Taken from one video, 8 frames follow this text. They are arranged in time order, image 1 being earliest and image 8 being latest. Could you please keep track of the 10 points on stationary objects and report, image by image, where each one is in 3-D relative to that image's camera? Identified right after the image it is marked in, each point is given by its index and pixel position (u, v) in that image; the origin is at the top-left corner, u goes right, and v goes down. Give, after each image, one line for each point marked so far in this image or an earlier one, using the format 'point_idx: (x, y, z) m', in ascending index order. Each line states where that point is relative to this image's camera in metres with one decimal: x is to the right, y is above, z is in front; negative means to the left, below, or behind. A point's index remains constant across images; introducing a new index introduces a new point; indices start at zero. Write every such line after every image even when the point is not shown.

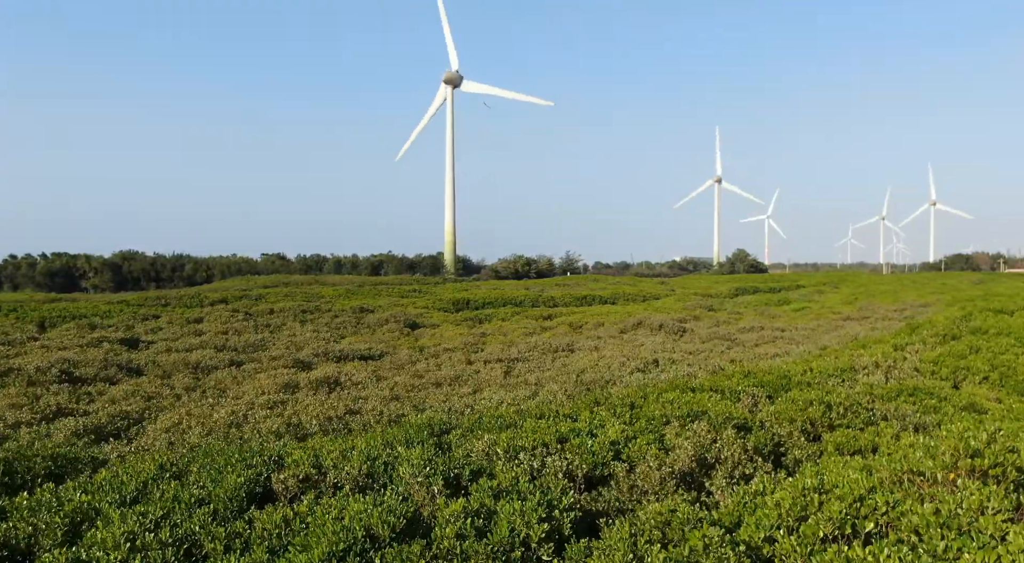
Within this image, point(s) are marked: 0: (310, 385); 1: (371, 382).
0: (-4.2, -2.2, +17.1) m
1: (-3.1, -2.3, +18.0) m
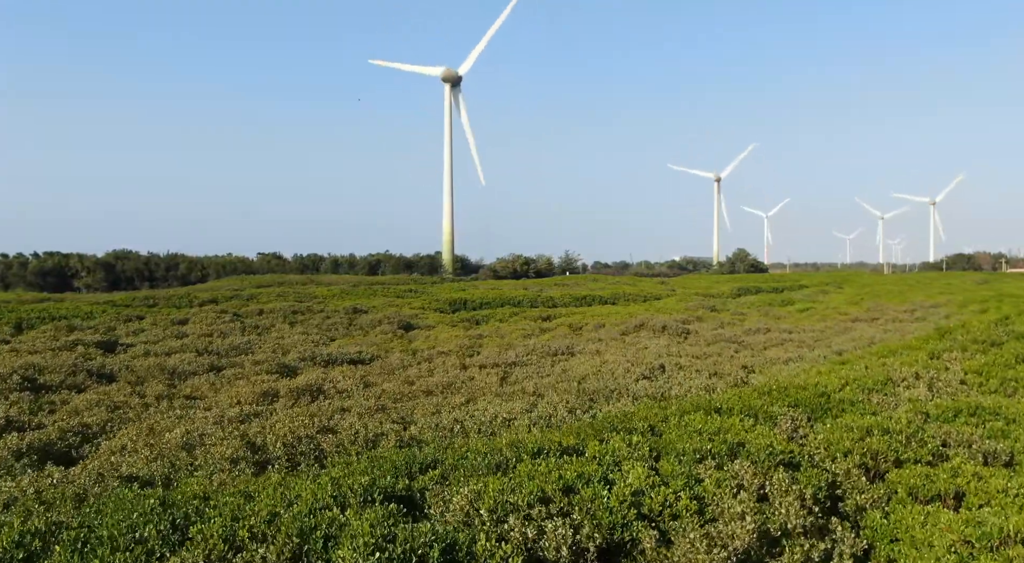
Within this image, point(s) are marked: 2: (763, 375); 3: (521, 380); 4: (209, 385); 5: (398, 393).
0: (-4.3, -2.2, +15.8) m
1: (-3.1, -2.3, +16.8) m
2: (+4.9, -1.8, +15.5) m
3: (+0.3, -2.2, +17.8) m
4: (-6.7, -2.3, +18.1) m
5: (-2.3, -2.3, +16.8) m
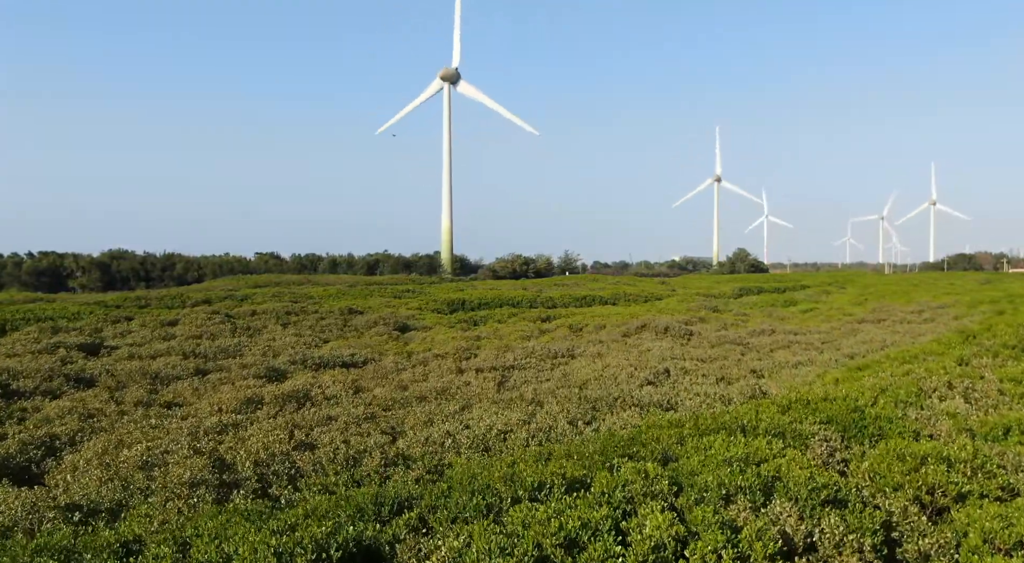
0: (-4.3, -2.2, +15.0) m
1: (-3.2, -2.3, +15.9) m
2: (+4.9, -1.8, +14.7) m
3: (+0.2, -2.2, +17.0) m
4: (-6.7, -2.3, +17.2) m
5: (-2.4, -2.3, +15.9) m
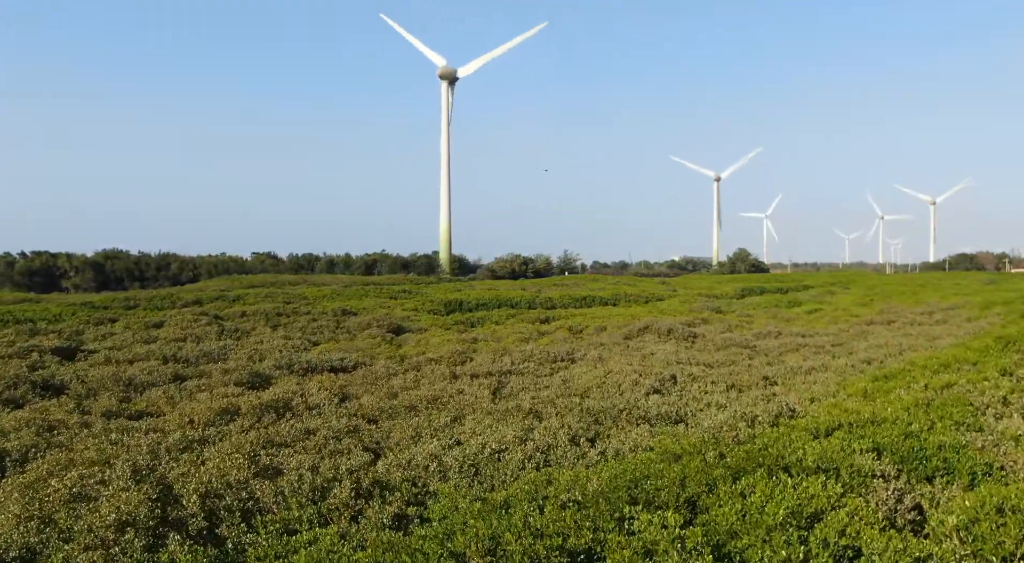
0: (-4.4, -2.2, +13.9) m
1: (-3.3, -2.3, +14.8) m
2: (+4.8, -1.8, +13.6) m
3: (+0.2, -2.2, +15.9) m
4: (-6.8, -2.3, +16.1) m
5: (-2.4, -2.3, +14.8) m
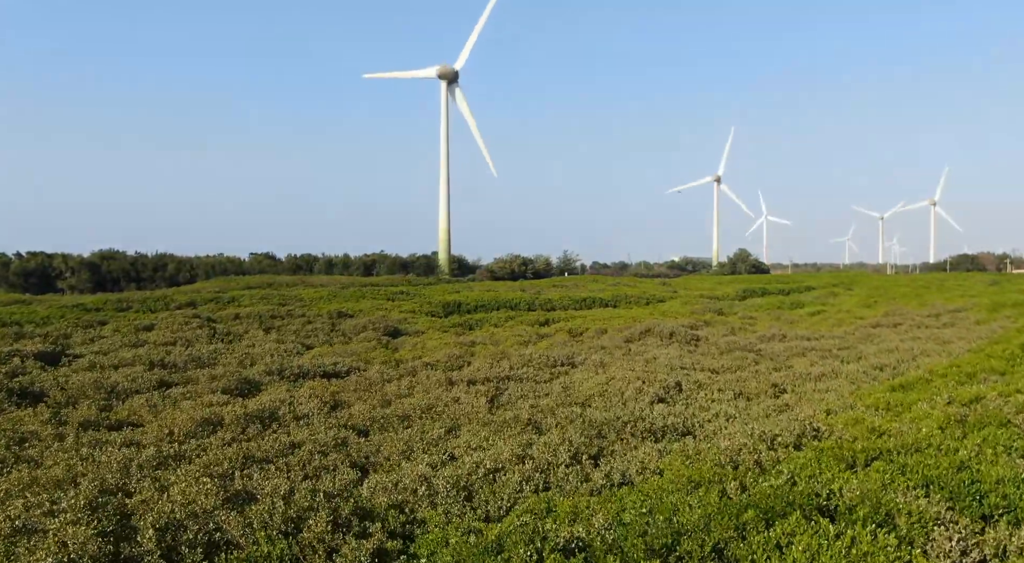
0: (-4.4, -2.3, +13.2) m
1: (-3.3, -2.3, +14.1) m
2: (+4.8, -1.9, +12.9) m
3: (+0.1, -2.3, +15.2) m
4: (-6.8, -2.4, +15.4) m
5: (-2.5, -2.4, +14.1) m
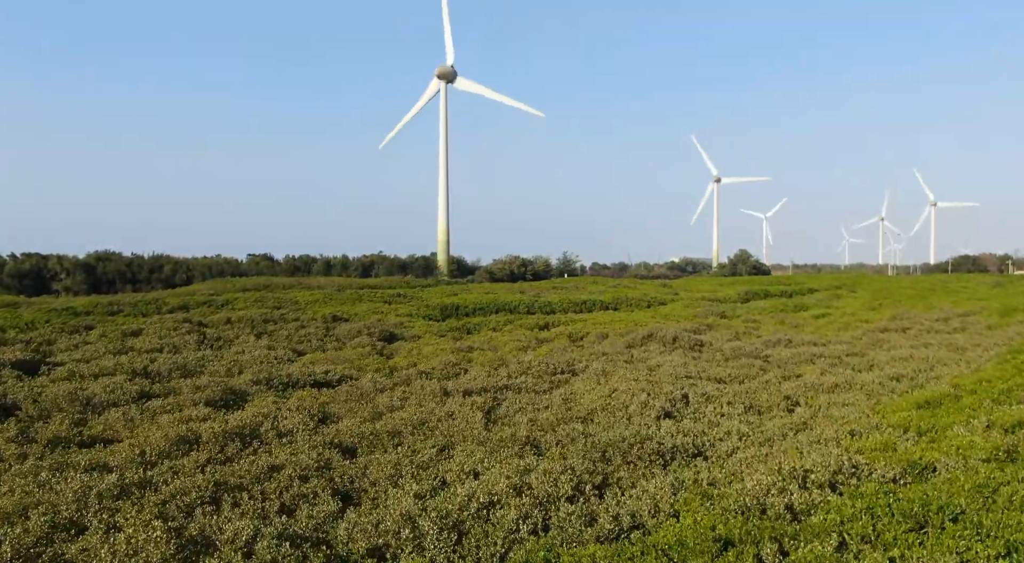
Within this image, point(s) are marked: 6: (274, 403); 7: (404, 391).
0: (-4.5, -2.4, +12.3) m
1: (-3.3, -2.5, +13.3) m
2: (+4.7, -2.0, +12.1) m
3: (+0.1, -2.4, +14.3) m
4: (-6.9, -2.5, +14.6) m
5: (-2.5, -2.5, +13.3) m
6: (-5.0, -2.5, +17.1) m
7: (-2.5, -2.5, +19.0) m
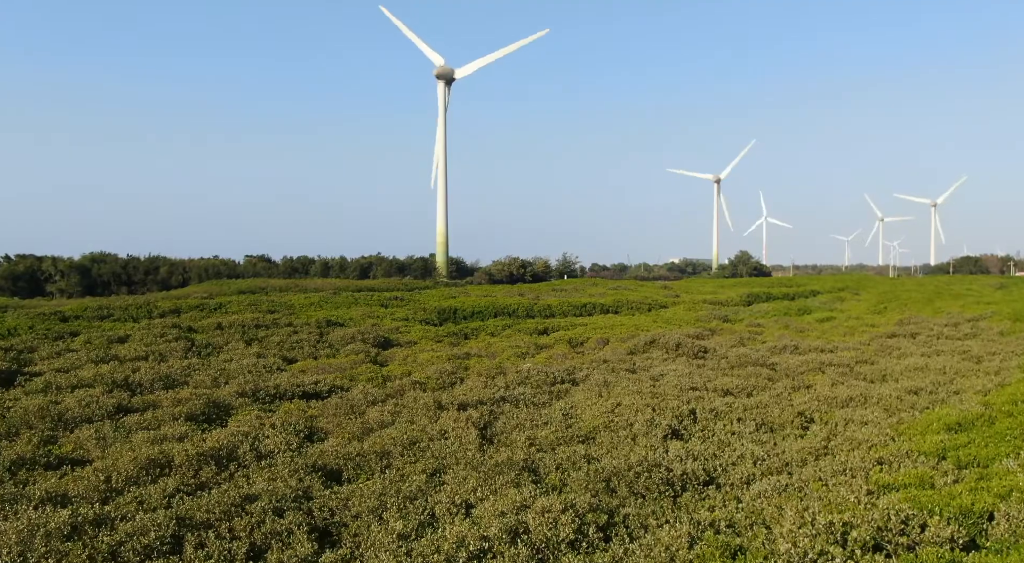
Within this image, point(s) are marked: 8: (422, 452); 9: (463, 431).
0: (-4.5, -2.6, +11.4) m
1: (-3.4, -2.6, +12.4) m
2: (+4.7, -2.2, +11.2) m
3: (0.0, -2.5, +13.4) m
4: (-6.9, -2.7, +13.7) m
5: (-2.6, -2.7, +12.4) m
6: (-5.0, -2.7, +16.2) m
7: (-2.6, -2.7, +18.1) m
8: (-1.4, -2.6, +12.5) m
9: (-0.9, -2.5, +13.9) m
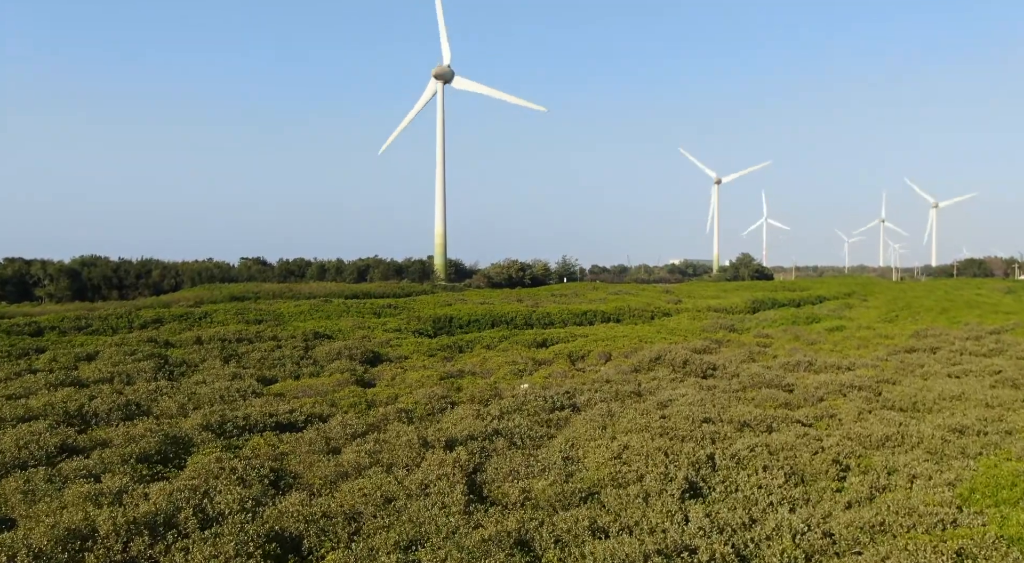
0: (-4.6, -3.0, +9.6) m
1: (-3.5, -3.1, +10.5) m
2: (+4.5, -2.6, +9.3) m
3: (-0.1, -3.0, +11.6) m
4: (-7.1, -3.1, +11.8) m
5: (-2.7, -3.1, +10.5) m
6: (-5.1, -3.1, +14.3) m
7: (-2.7, -3.1, +16.2) m
8: (-1.5, -3.0, +10.6) m
9: (-1.0, -3.0, +12.1) m
